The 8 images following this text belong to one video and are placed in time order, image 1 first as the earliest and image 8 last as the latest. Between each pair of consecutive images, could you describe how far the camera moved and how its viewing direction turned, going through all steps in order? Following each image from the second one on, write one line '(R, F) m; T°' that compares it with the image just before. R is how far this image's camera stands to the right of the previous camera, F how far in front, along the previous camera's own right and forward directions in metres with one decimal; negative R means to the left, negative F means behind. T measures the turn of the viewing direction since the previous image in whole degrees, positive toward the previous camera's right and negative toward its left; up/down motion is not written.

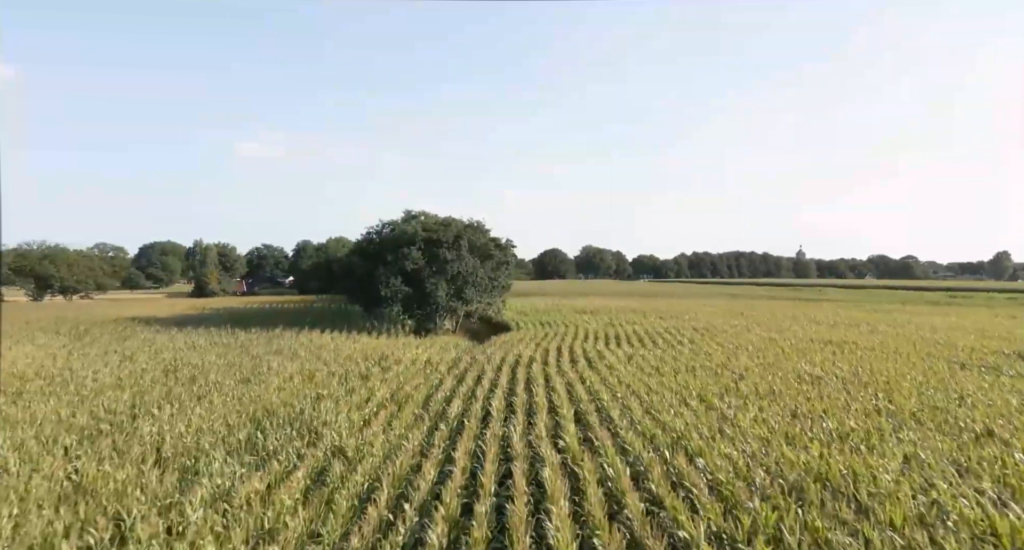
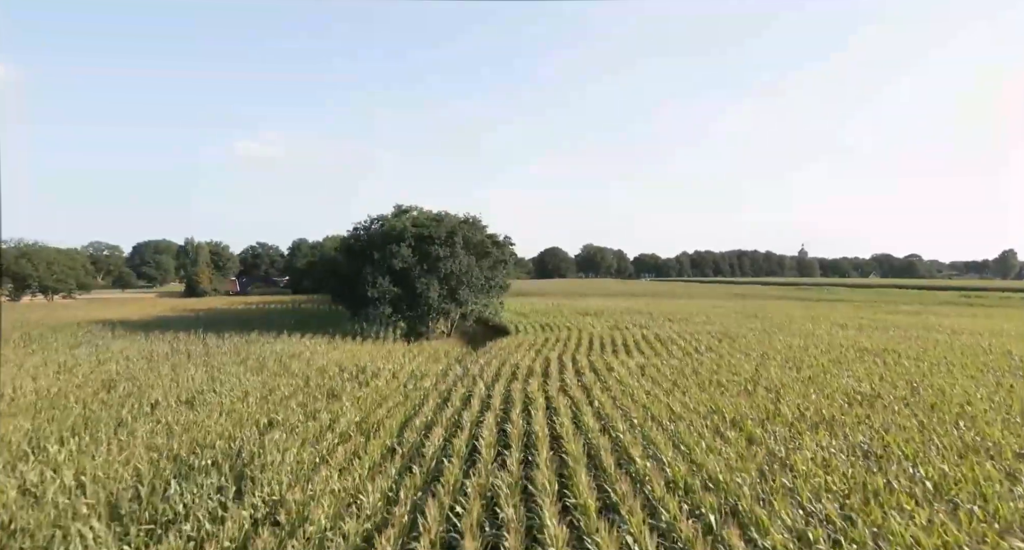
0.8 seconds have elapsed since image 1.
(+0.1, +1.8) m; 0°
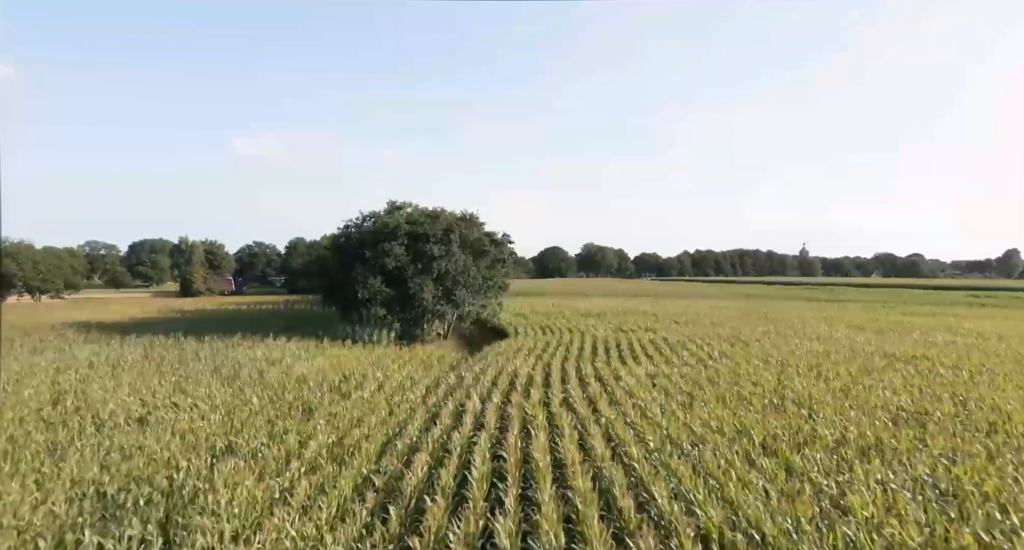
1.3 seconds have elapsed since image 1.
(0.0, +1.1) m; 0°
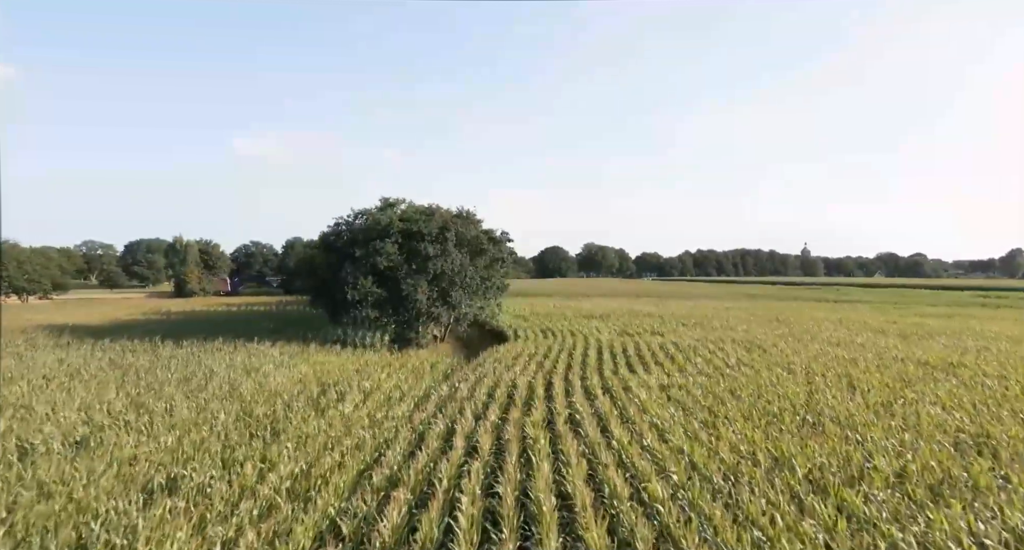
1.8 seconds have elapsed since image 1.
(0.0, +1.2) m; 0°
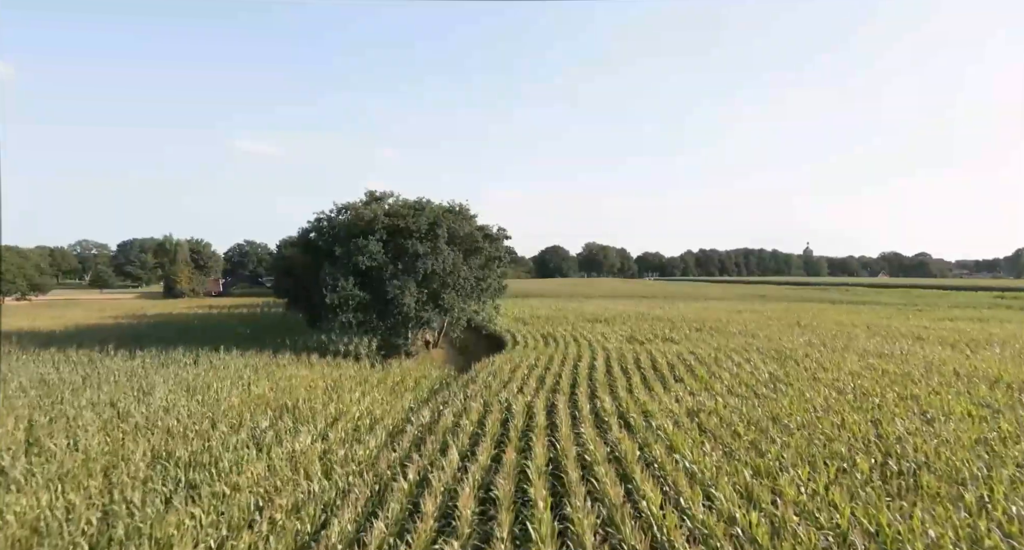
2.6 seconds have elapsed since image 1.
(+0.1, +1.9) m; 0°
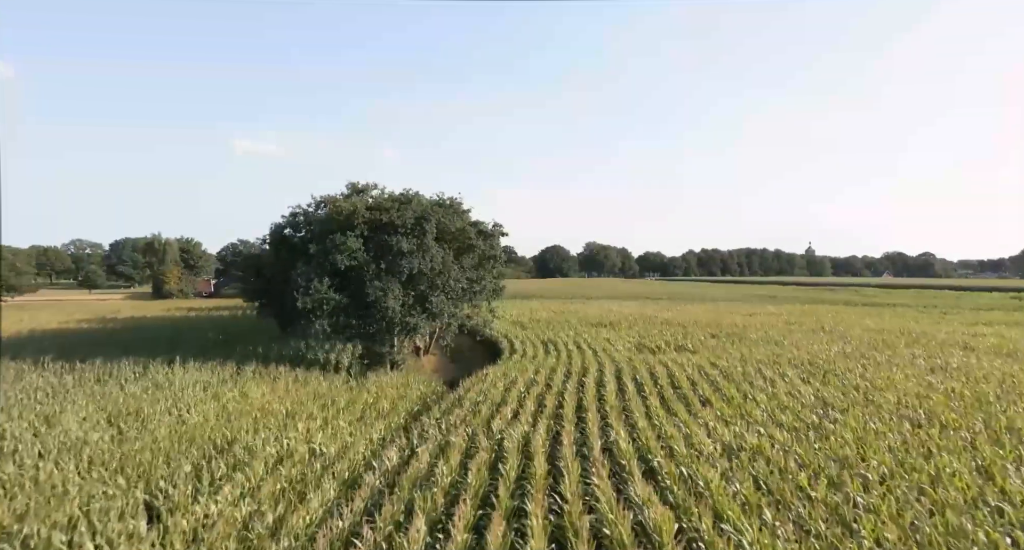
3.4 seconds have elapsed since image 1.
(+0.1, +2.0) m; 0°
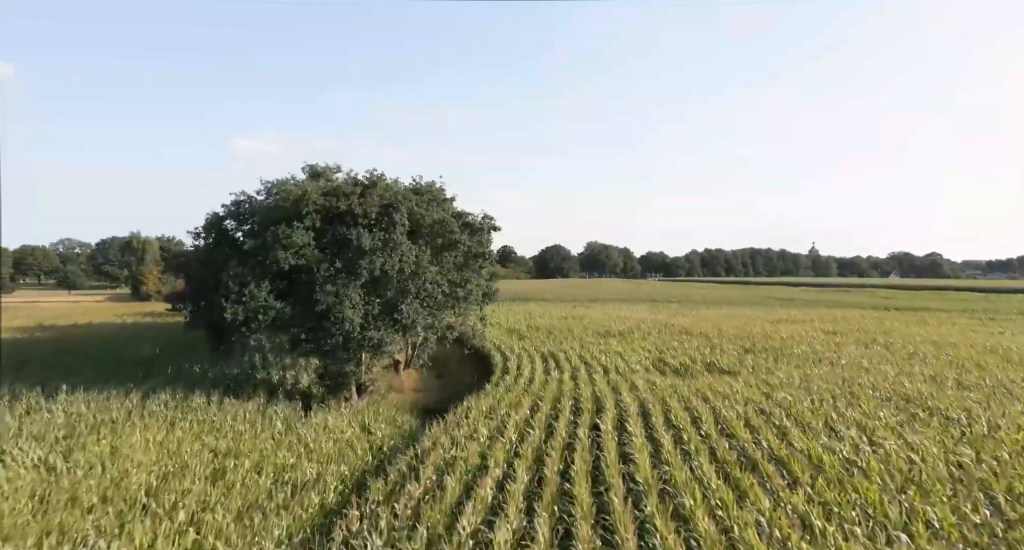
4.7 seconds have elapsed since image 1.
(+0.2, +3.4) m; 0°
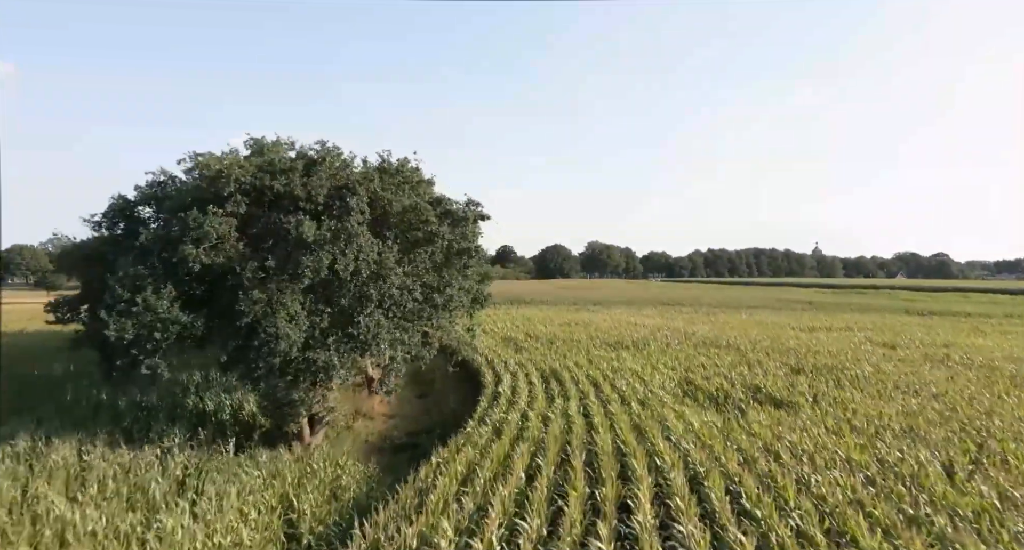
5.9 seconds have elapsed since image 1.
(+0.1, +3.2) m; 0°
